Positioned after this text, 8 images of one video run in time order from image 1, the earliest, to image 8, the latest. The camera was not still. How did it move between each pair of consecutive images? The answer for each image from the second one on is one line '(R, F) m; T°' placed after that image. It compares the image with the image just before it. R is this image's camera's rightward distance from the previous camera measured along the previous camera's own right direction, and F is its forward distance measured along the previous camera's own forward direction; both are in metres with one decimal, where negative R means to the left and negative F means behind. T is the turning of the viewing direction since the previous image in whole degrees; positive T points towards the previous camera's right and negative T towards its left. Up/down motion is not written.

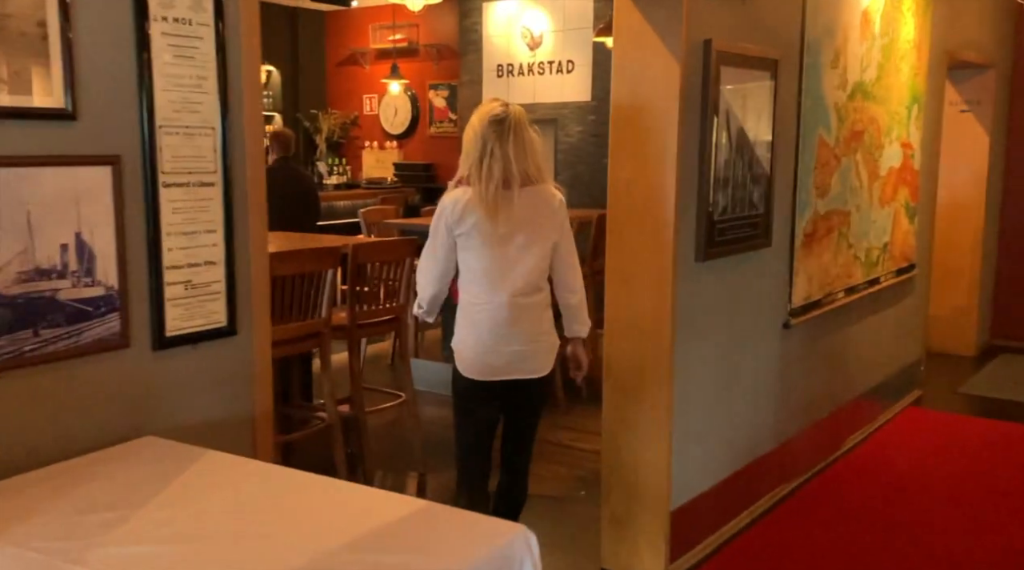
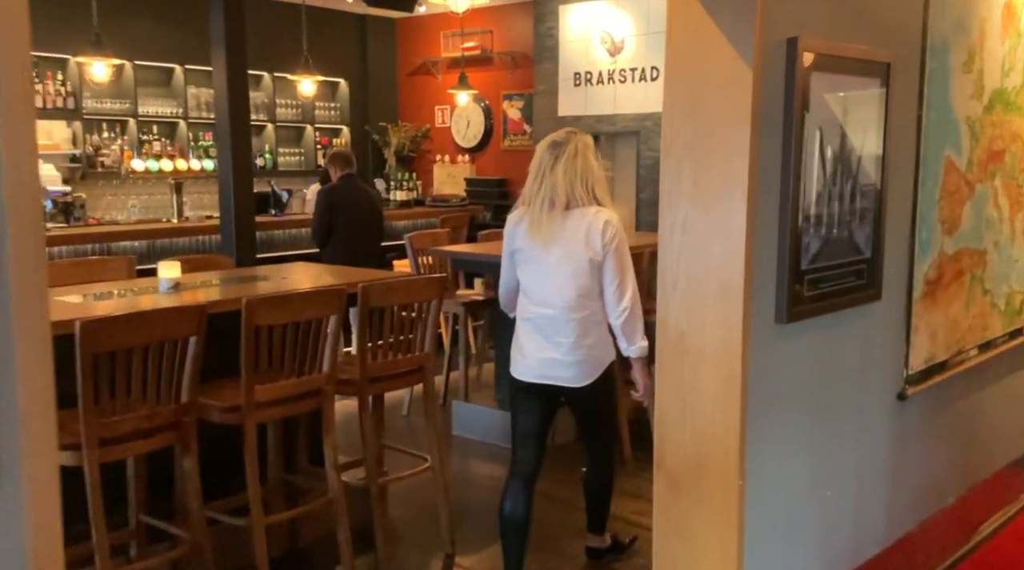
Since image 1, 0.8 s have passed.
(+0.2, +0.8) m; -6°
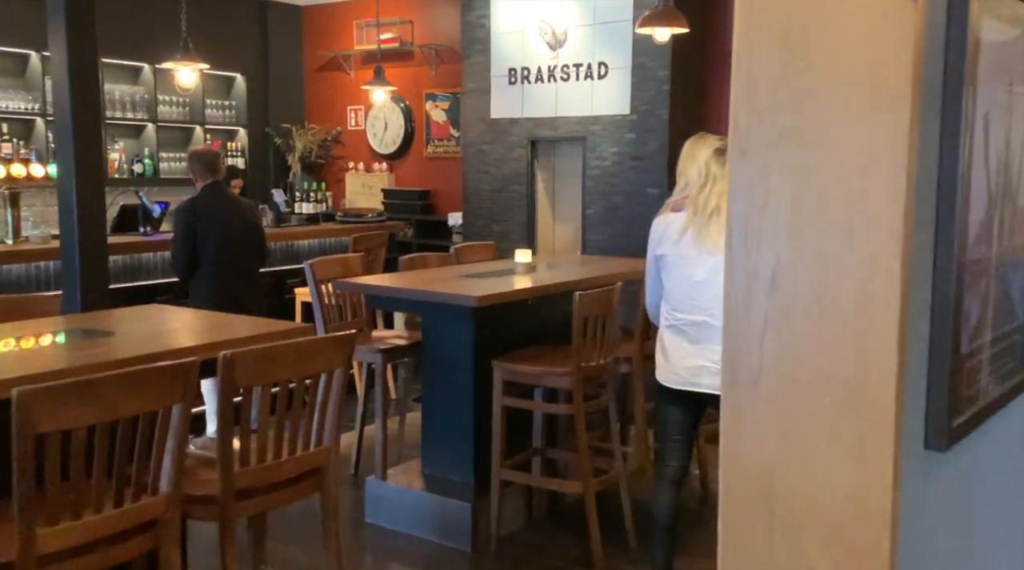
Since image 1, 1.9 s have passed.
(-0.1, +1.2) m; +5°
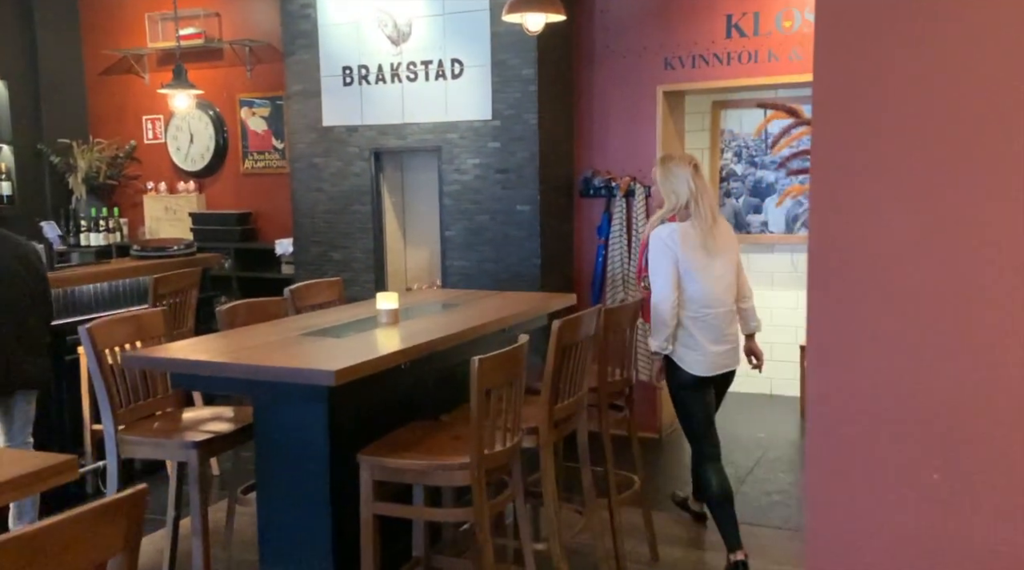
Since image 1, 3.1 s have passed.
(-0.1, +1.0) m; +10°
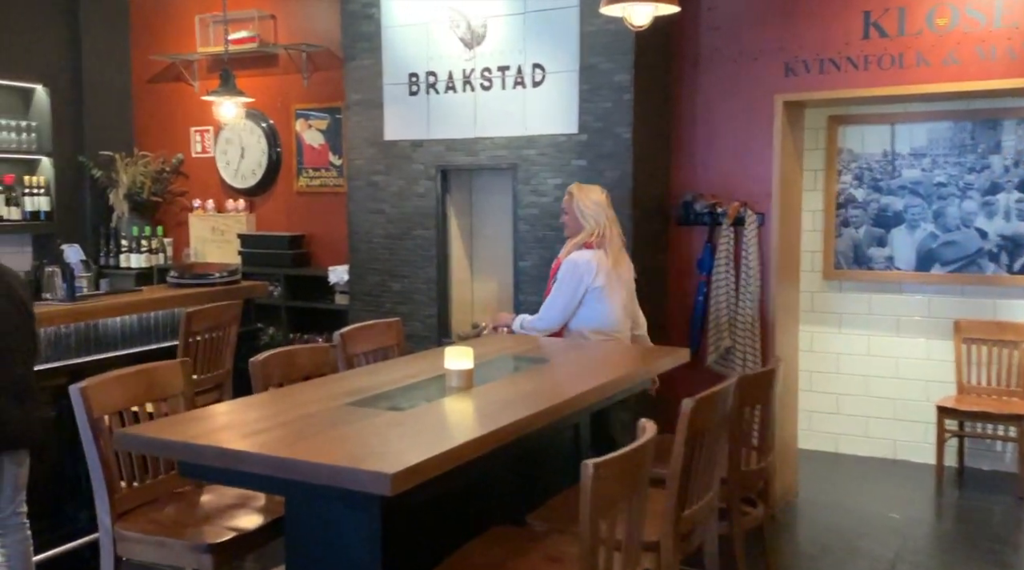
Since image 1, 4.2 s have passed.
(-0.1, +0.7) m; -3°
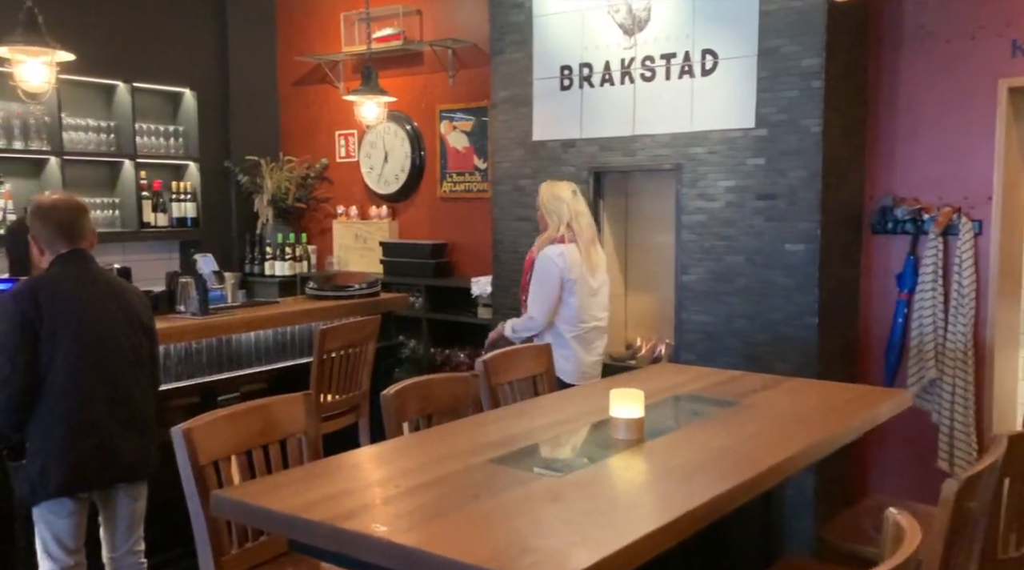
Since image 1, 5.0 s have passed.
(-0.1, +0.5) m; -8°
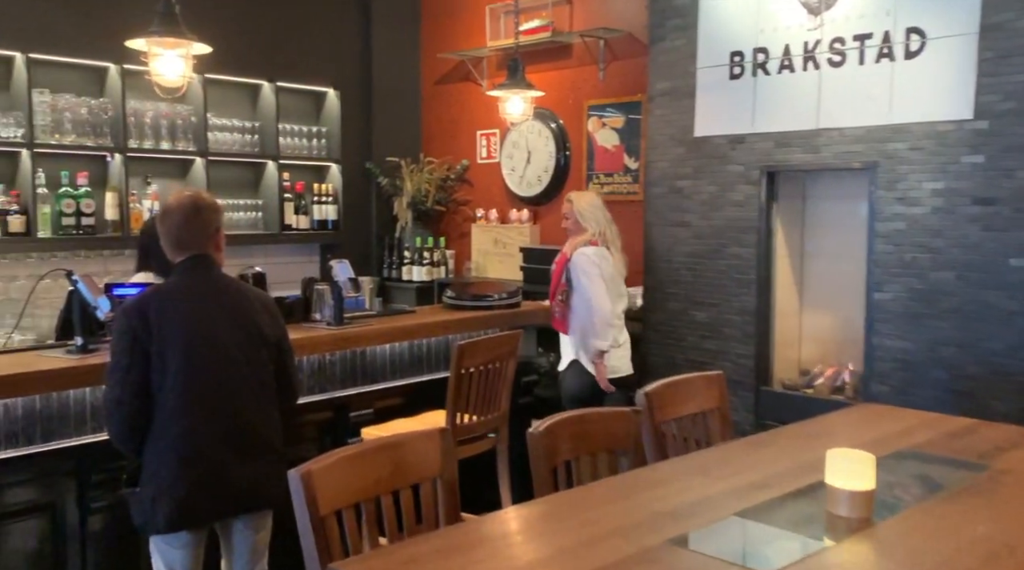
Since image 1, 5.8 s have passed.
(-0.1, +0.4) m; -8°
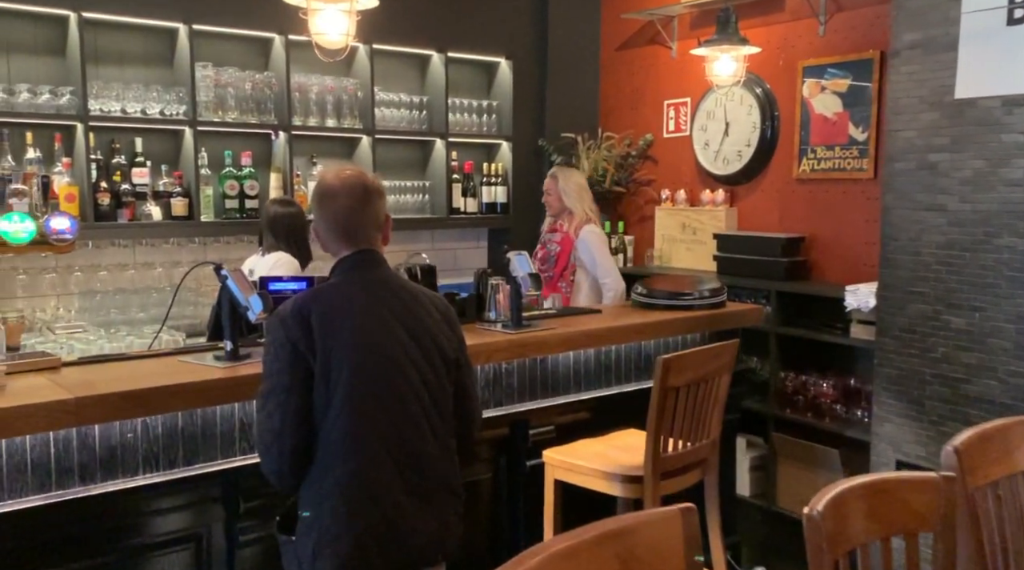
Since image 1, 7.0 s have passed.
(-0.2, +0.6) m; -9°
